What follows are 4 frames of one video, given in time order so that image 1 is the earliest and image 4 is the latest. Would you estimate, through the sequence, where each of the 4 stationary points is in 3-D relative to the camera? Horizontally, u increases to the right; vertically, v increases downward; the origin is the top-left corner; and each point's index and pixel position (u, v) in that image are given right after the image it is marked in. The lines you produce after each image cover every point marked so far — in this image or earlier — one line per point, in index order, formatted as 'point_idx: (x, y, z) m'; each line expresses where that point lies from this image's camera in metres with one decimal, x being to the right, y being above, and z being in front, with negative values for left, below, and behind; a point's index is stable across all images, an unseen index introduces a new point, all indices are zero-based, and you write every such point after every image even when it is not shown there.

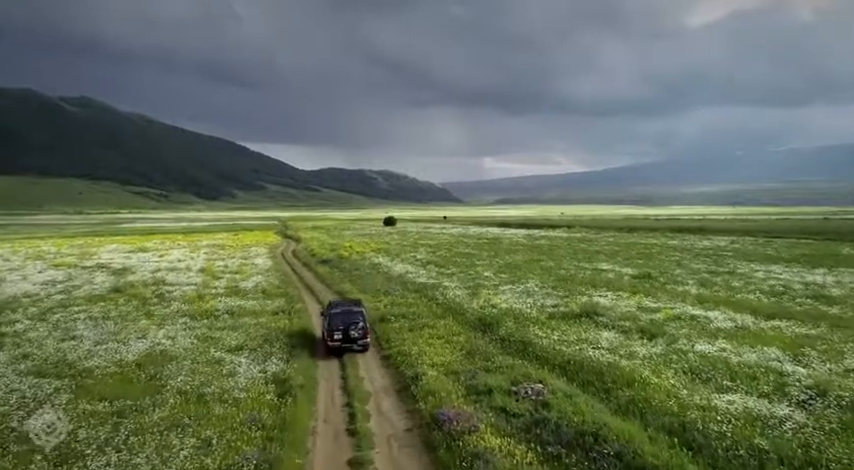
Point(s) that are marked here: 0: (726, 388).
0: (+9.6, -4.9, +16.7) m
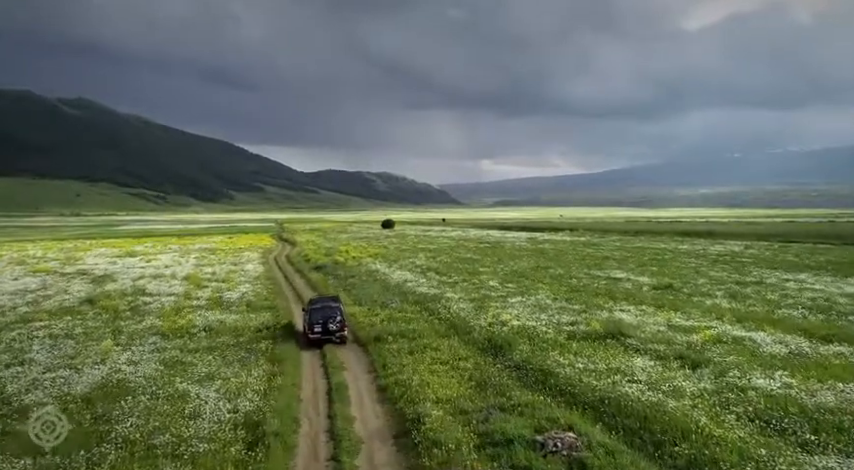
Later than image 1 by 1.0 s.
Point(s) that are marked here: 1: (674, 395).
0: (+9.7, -5.3, +13.1) m
1: (+8.1, -5.2, +17.1) m
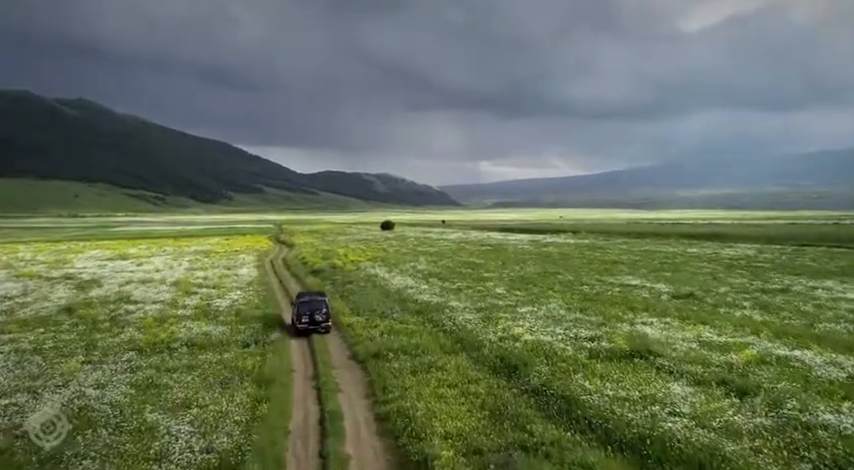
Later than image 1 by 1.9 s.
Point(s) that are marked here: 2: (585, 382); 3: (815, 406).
0: (+10.0, -5.6, +10.5) m
1: (+8.3, -5.5, +14.4) m
2: (+5.8, -5.4, +19.3) m
3: (+11.8, -5.2, +15.9) m
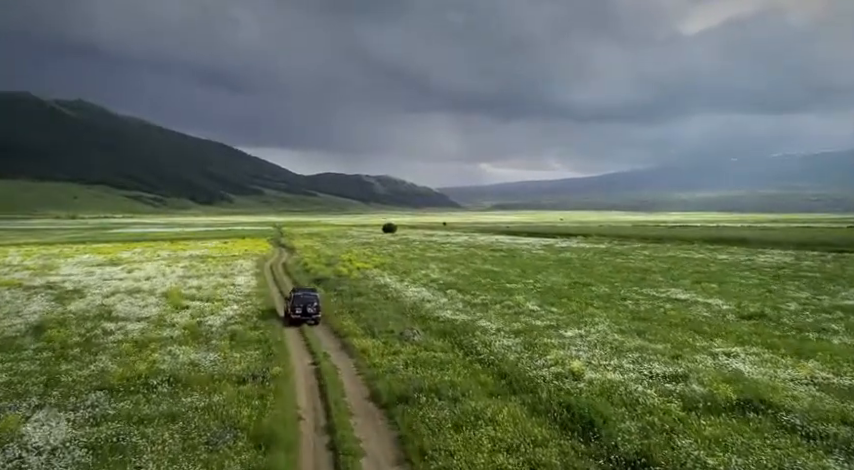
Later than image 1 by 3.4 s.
0: (+11.5, -6.0, +5.4) m
1: (+9.9, -5.9, +9.3) m
2: (+7.4, -5.9, +14.2) m
3: (+13.4, -5.7, +10.9) m
